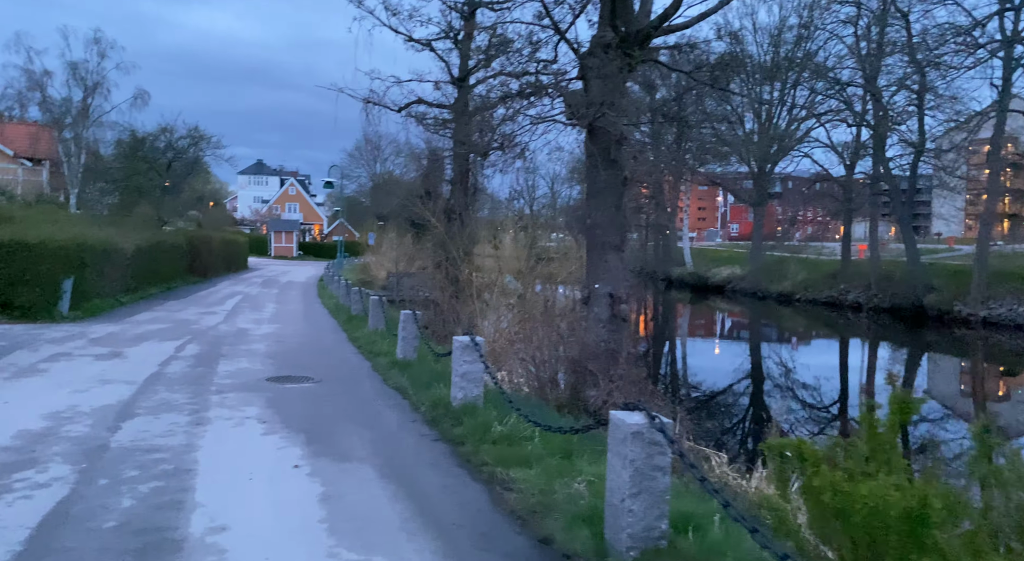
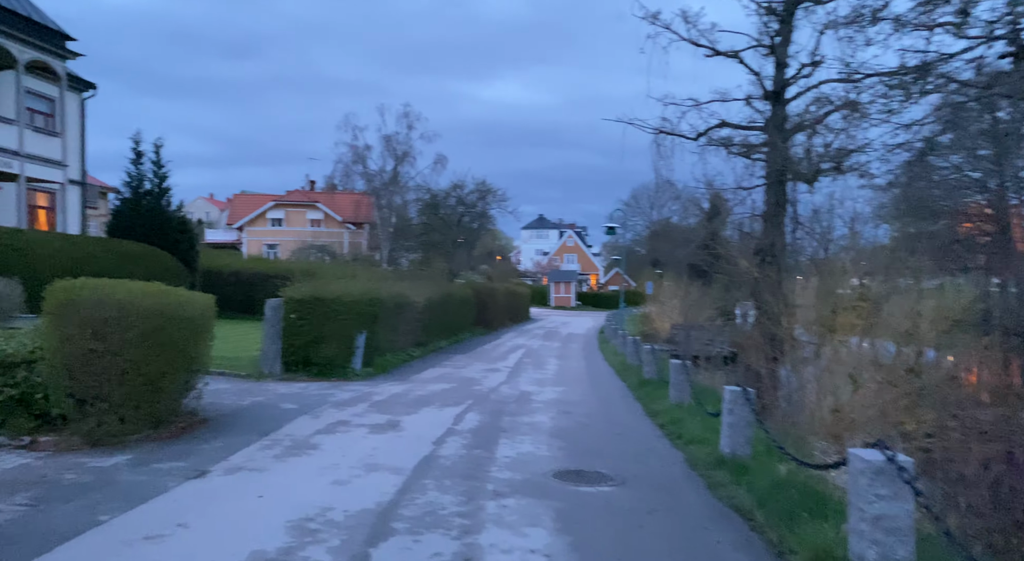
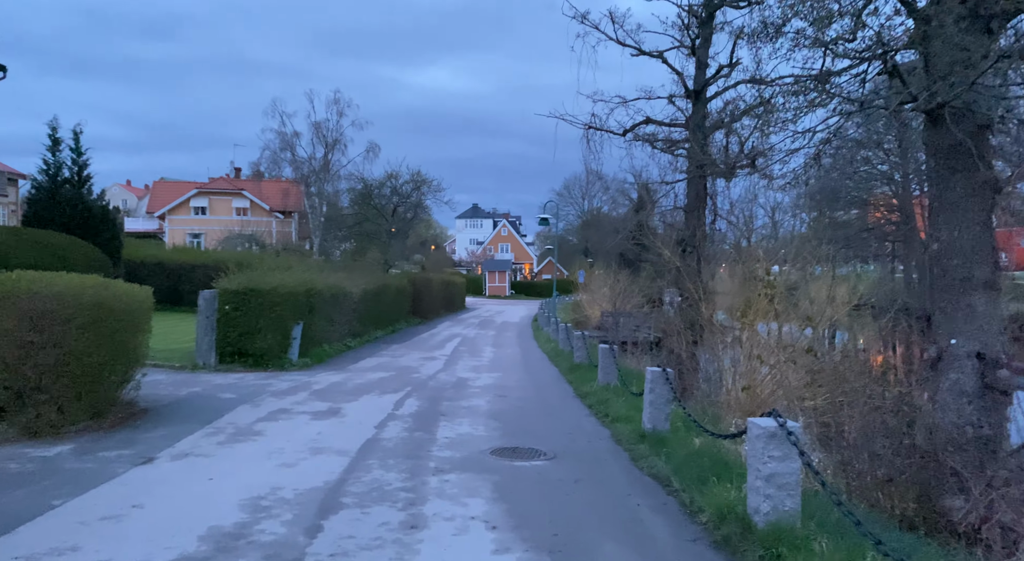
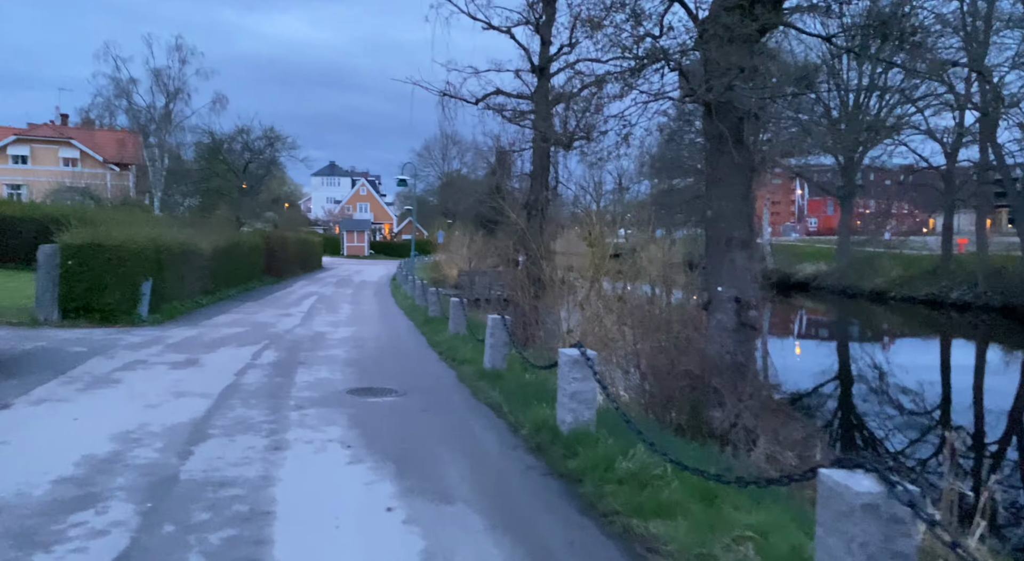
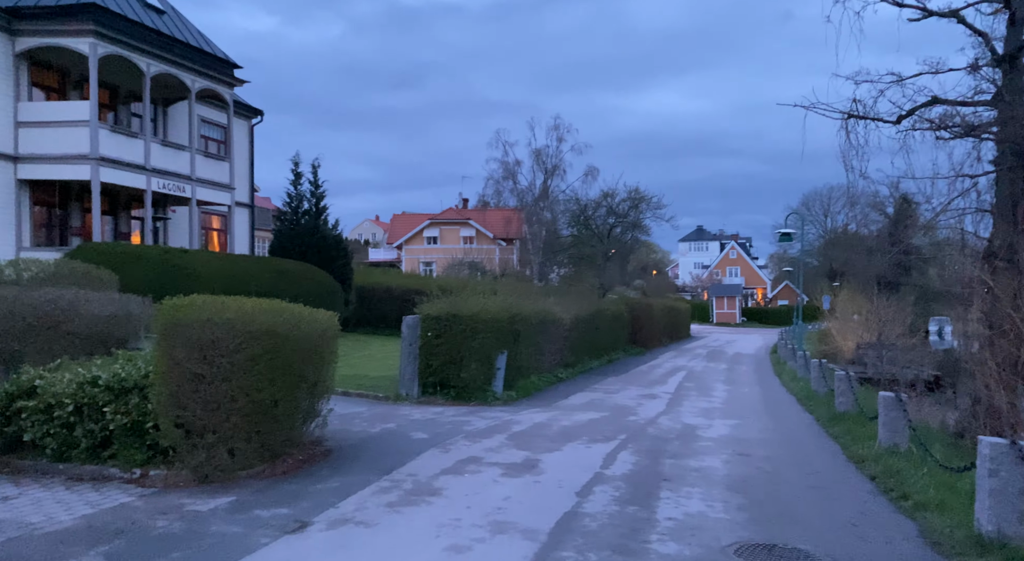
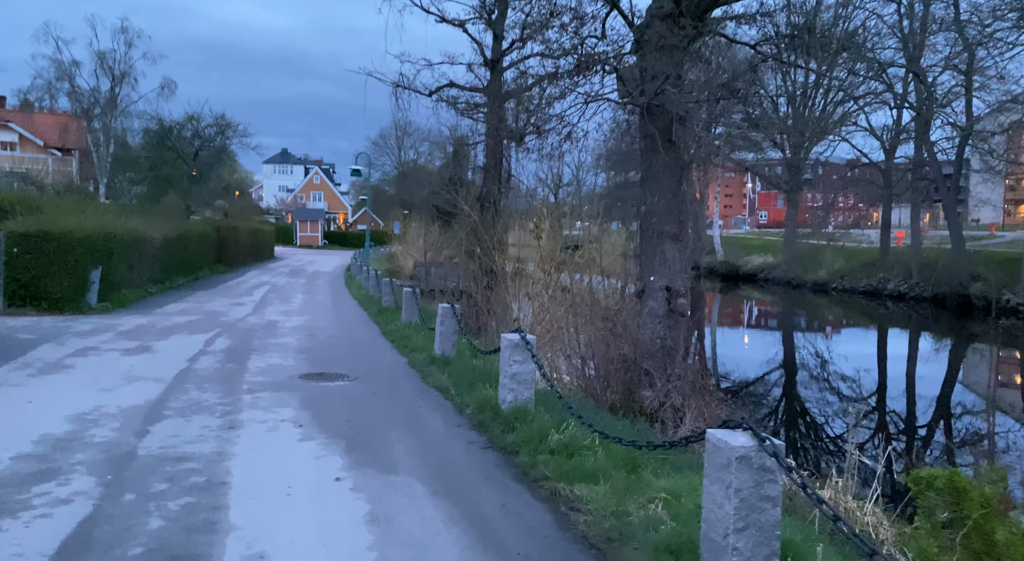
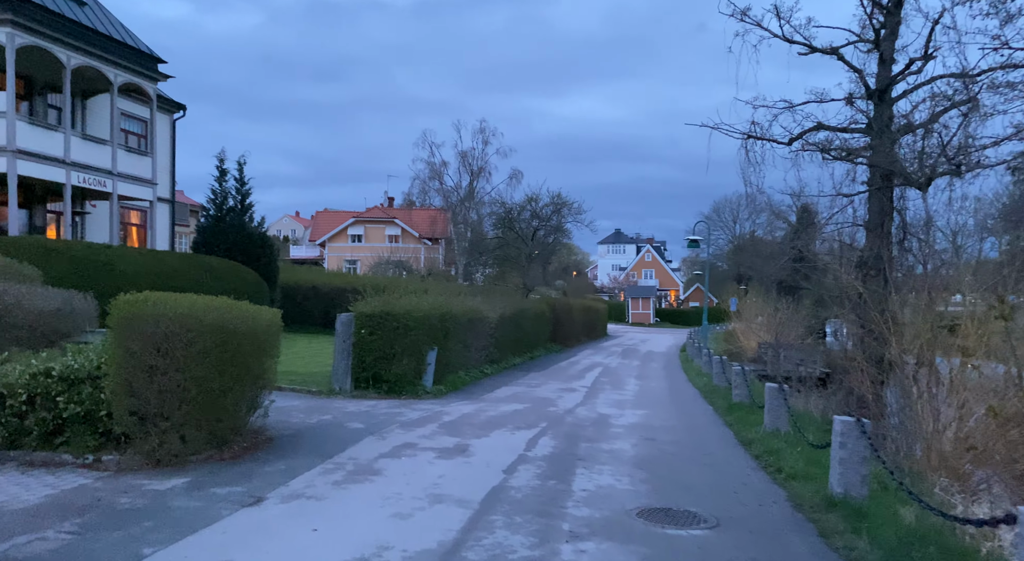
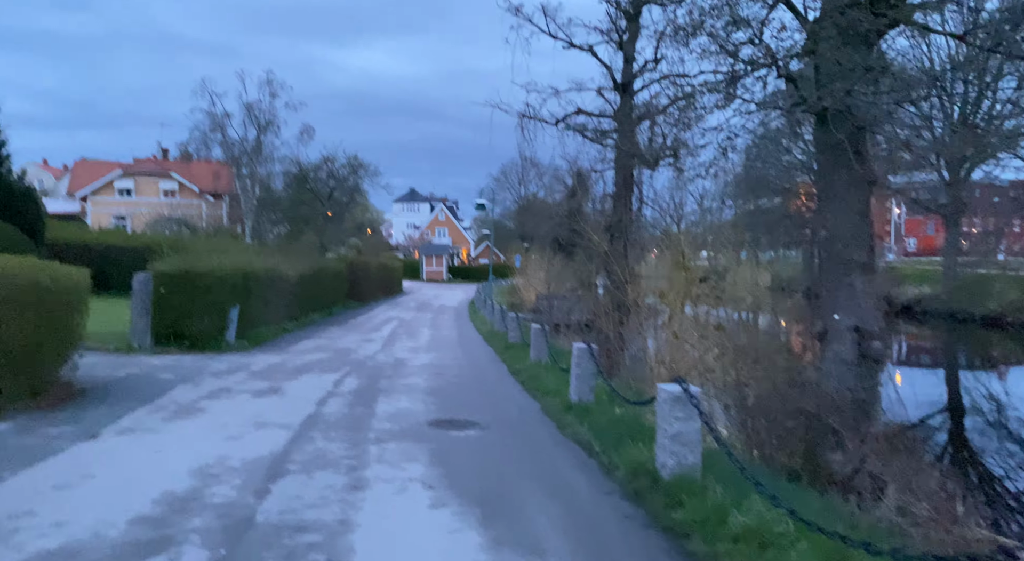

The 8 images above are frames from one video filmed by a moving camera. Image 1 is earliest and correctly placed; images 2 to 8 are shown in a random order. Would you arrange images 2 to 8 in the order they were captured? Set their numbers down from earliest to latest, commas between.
6, 4, 8, 3, 2, 7, 5
